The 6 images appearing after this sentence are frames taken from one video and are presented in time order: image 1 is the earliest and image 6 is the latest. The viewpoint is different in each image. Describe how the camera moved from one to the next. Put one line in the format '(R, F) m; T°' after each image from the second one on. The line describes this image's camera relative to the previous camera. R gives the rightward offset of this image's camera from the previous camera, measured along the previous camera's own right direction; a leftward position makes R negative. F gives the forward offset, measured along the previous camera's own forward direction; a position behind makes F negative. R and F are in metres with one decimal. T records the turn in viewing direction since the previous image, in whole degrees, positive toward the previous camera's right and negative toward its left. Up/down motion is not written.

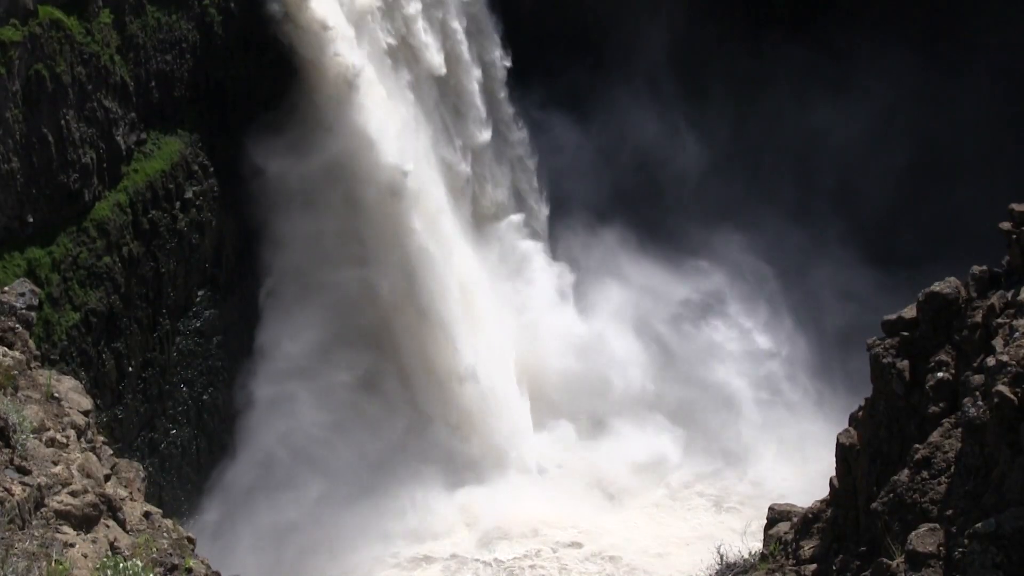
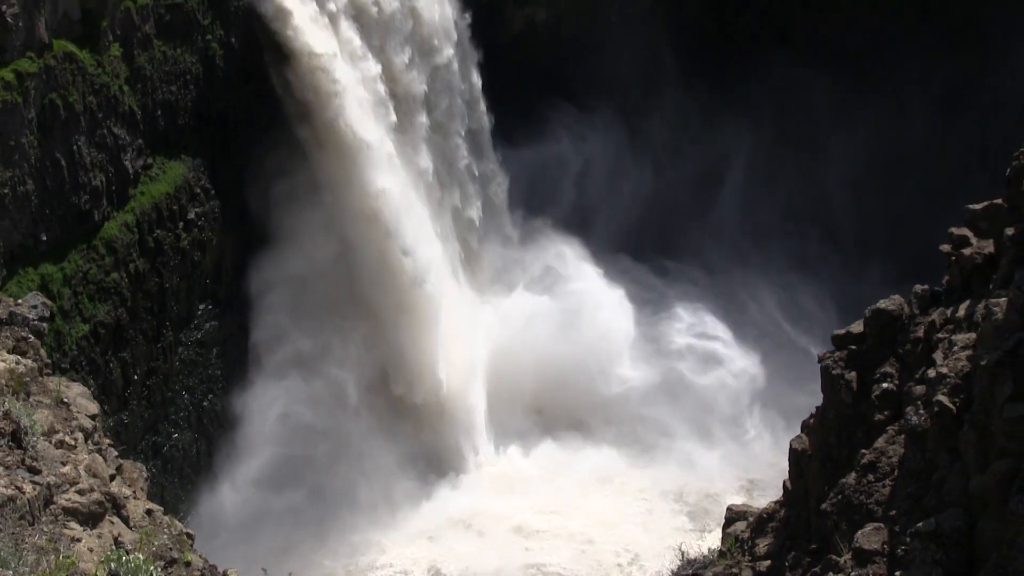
(+0.1, -0.5) m; 0°
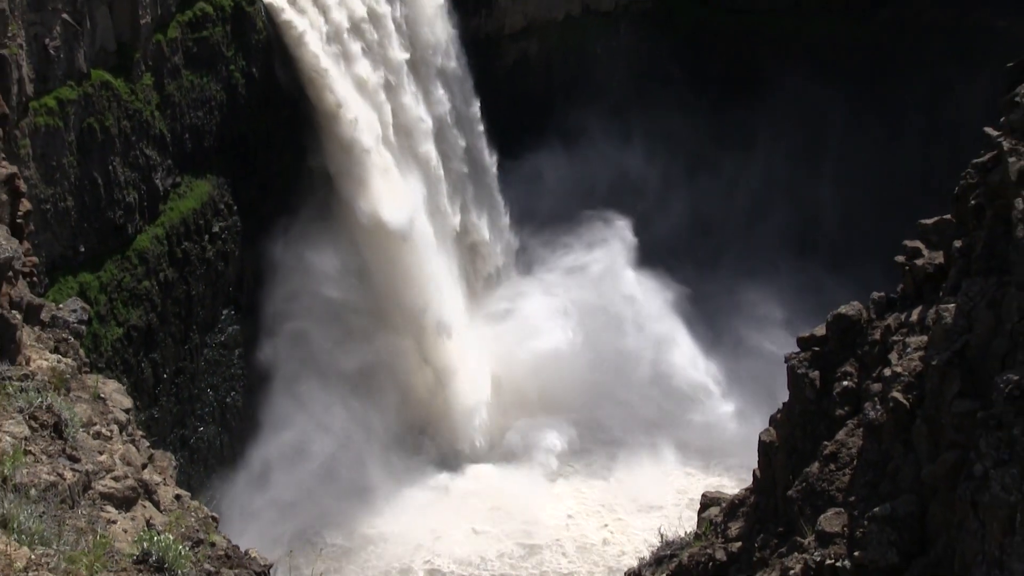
(+0.1, -0.7) m; 0°
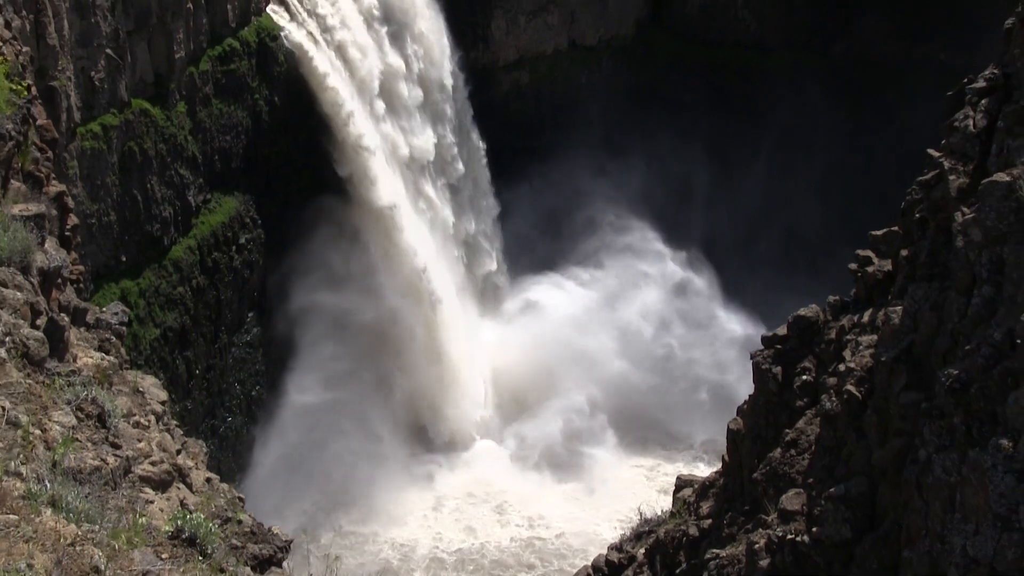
(0.0, -0.9) m; 0°
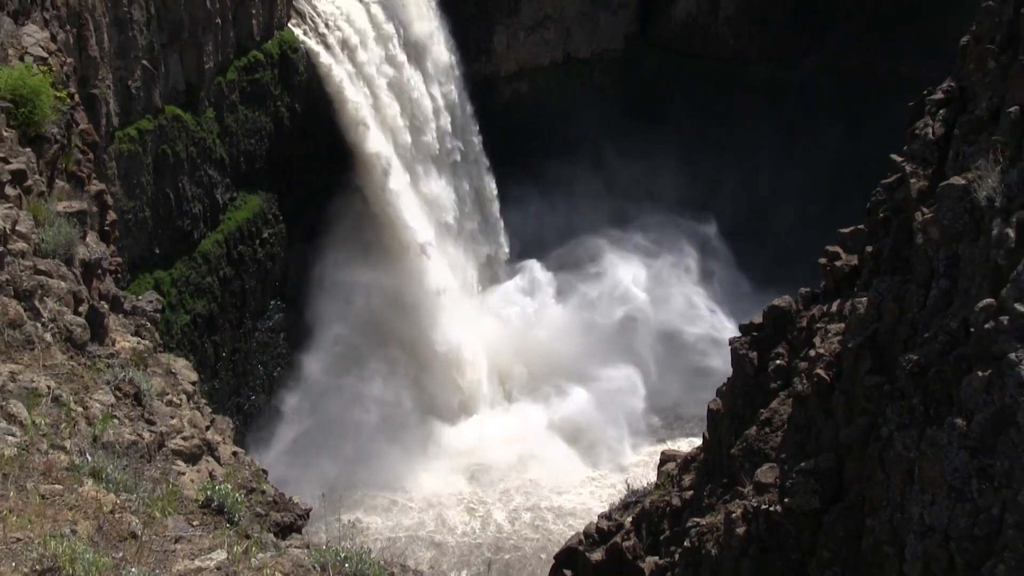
(0.0, -0.8) m; 0°
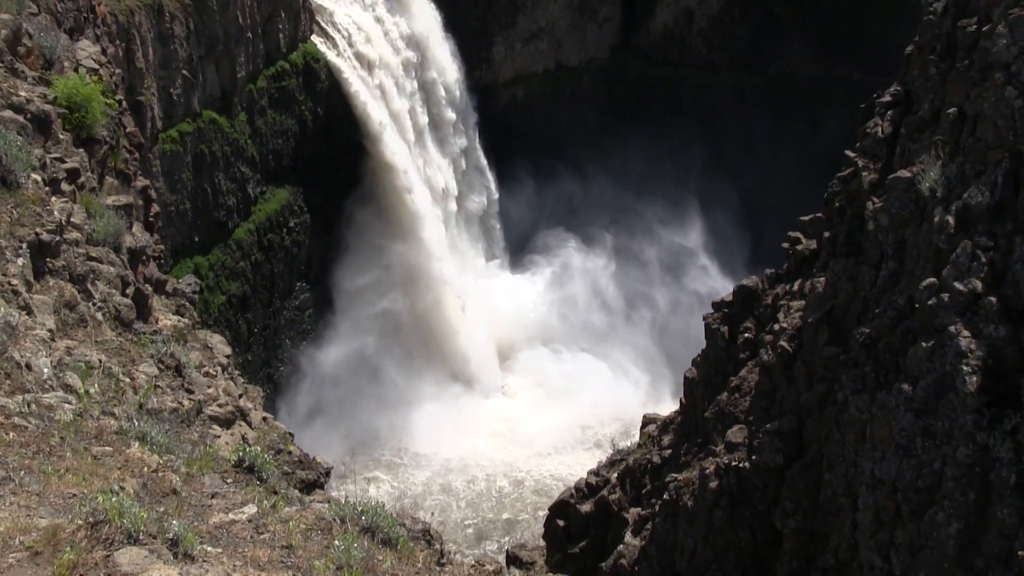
(0.0, -1.2) m; 0°
